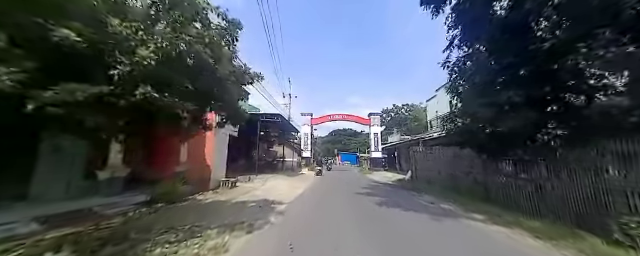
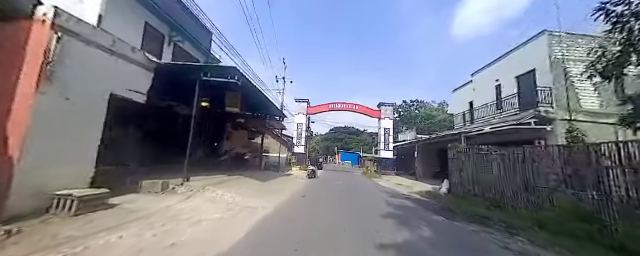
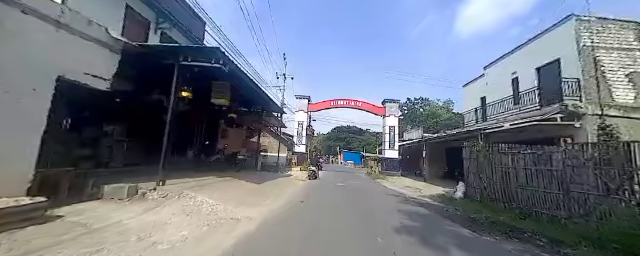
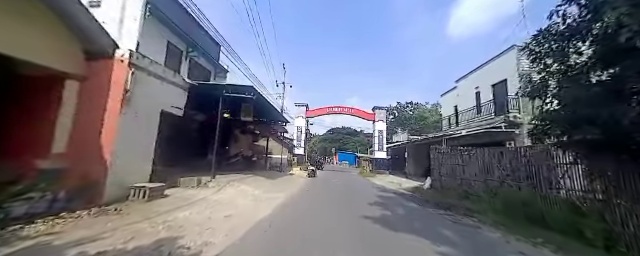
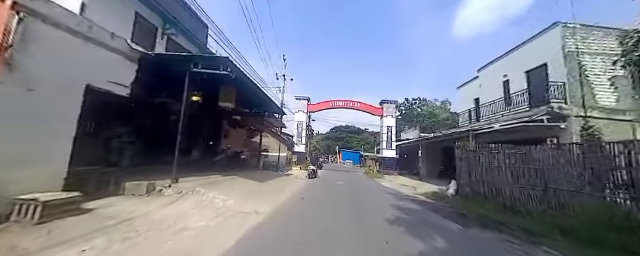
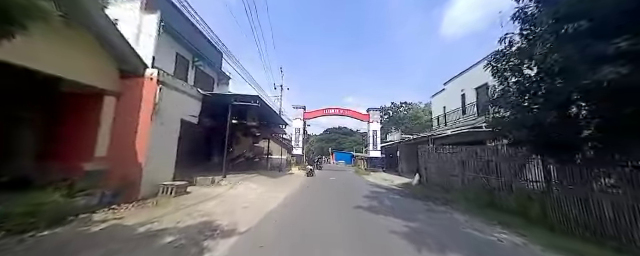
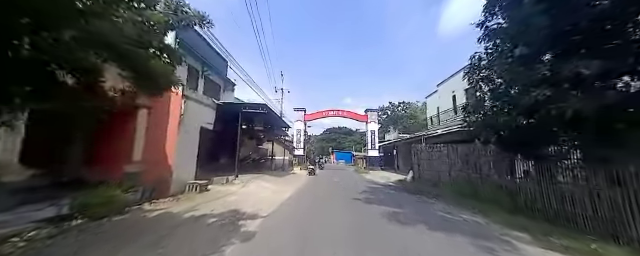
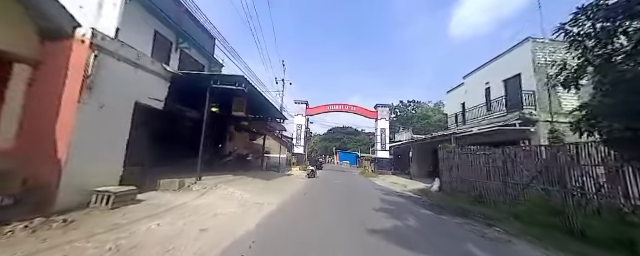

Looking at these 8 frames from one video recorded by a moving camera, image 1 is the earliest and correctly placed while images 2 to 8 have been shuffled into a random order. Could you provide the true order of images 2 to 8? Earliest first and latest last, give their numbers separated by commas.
7, 6, 4, 8, 2, 5, 3
